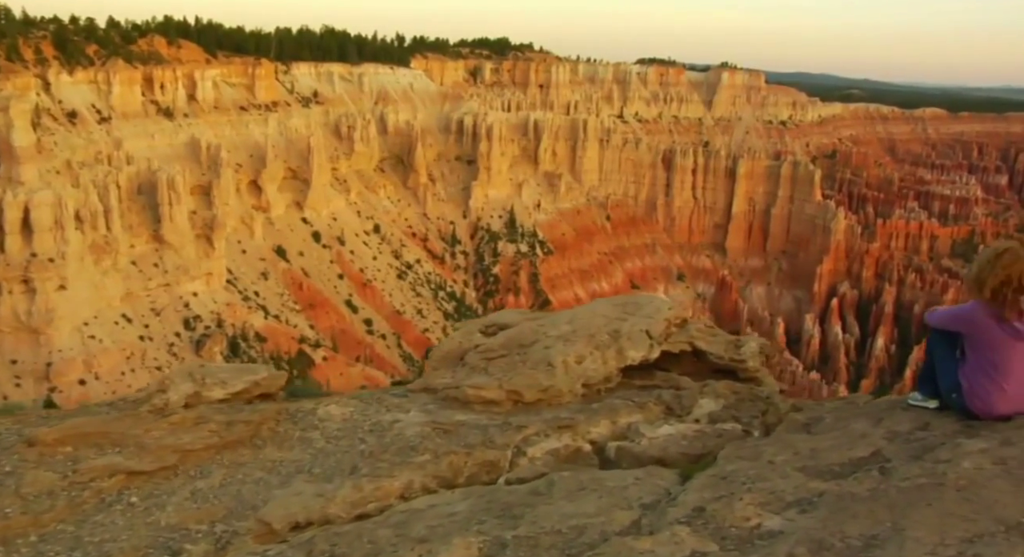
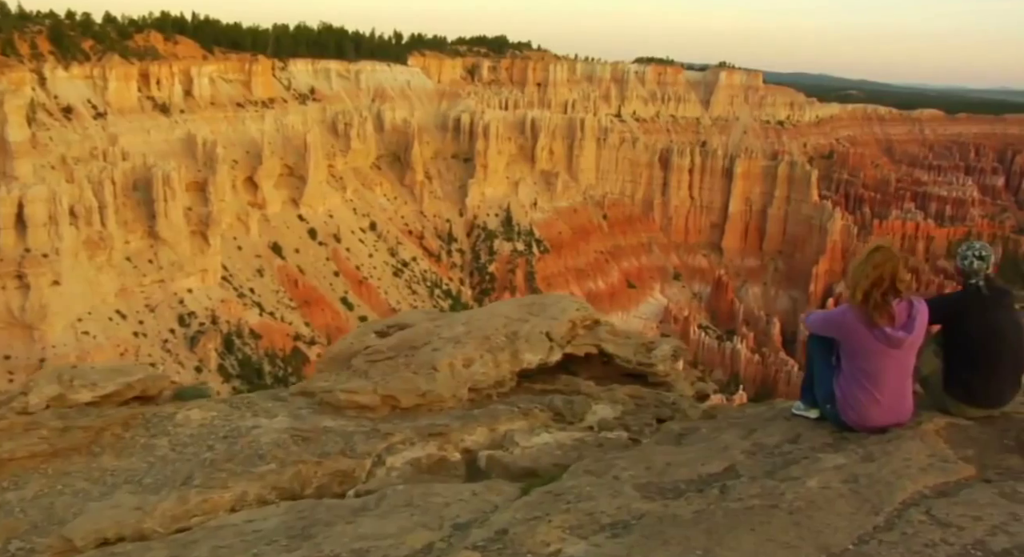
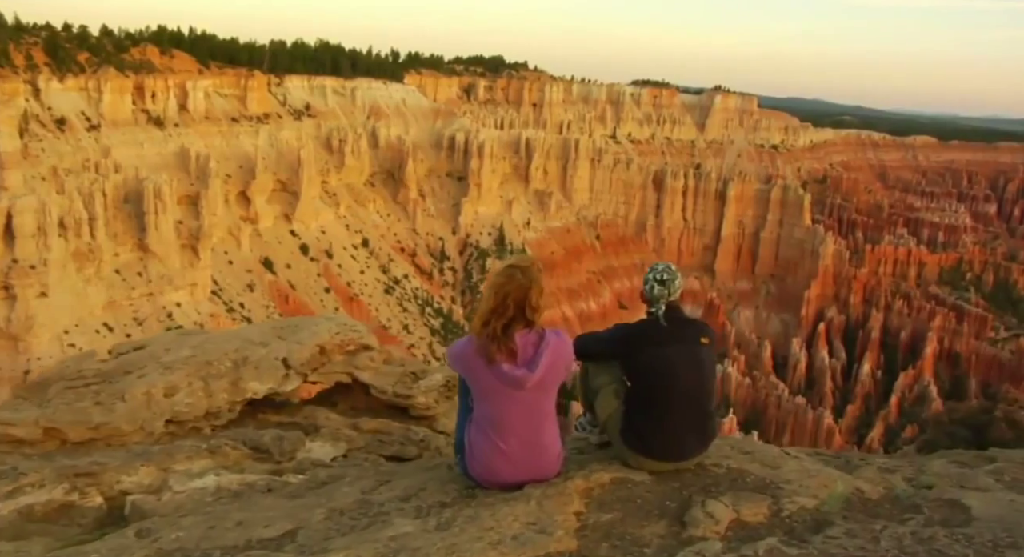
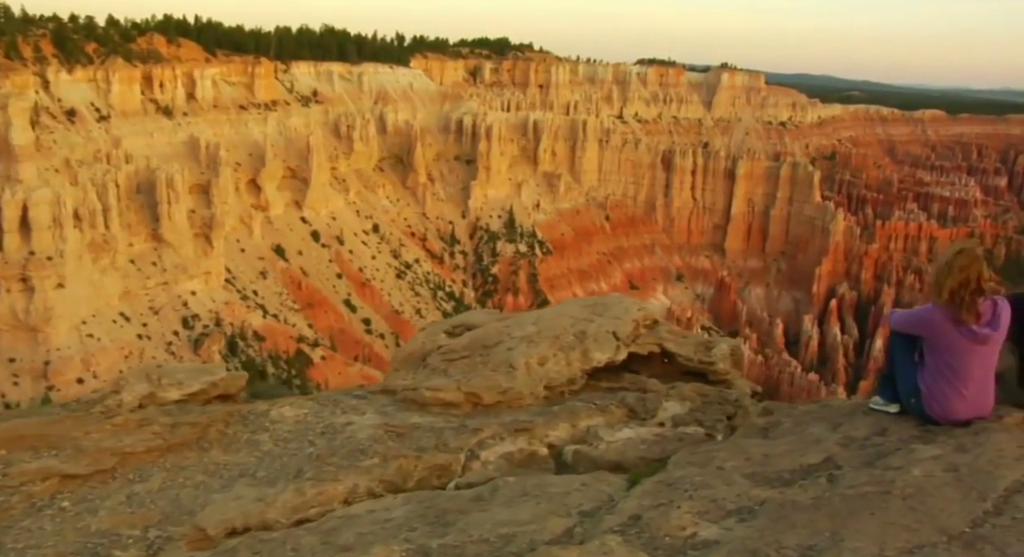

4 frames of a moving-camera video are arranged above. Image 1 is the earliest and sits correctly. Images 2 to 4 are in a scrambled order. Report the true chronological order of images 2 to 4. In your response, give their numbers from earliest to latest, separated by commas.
4, 2, 3
